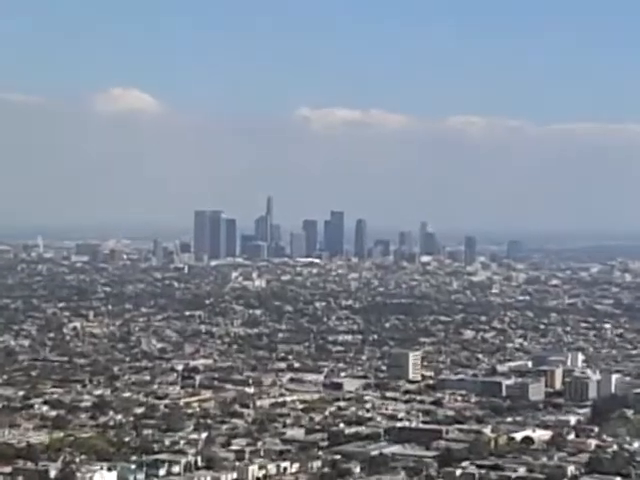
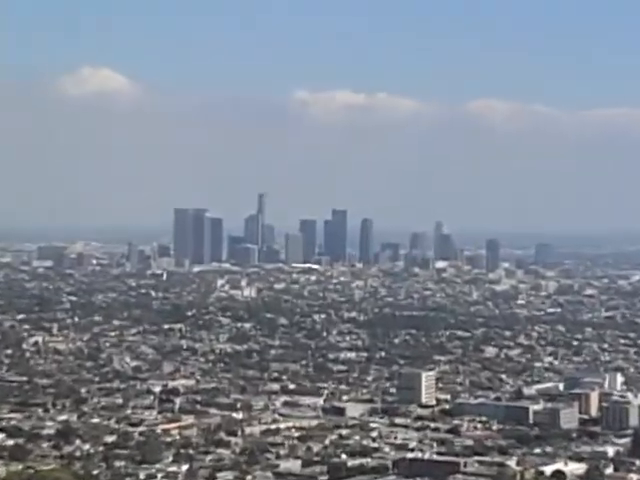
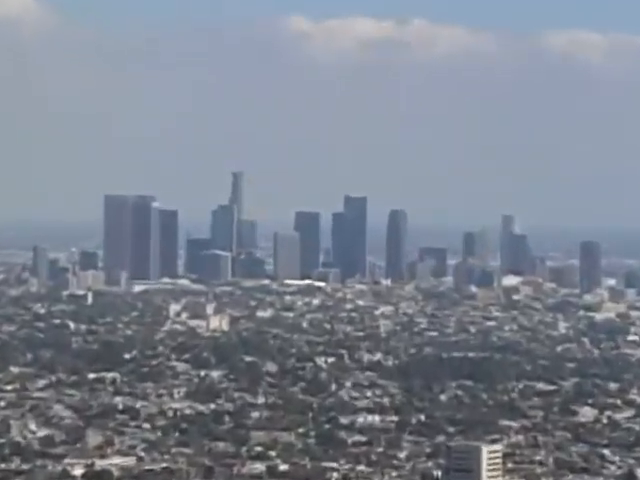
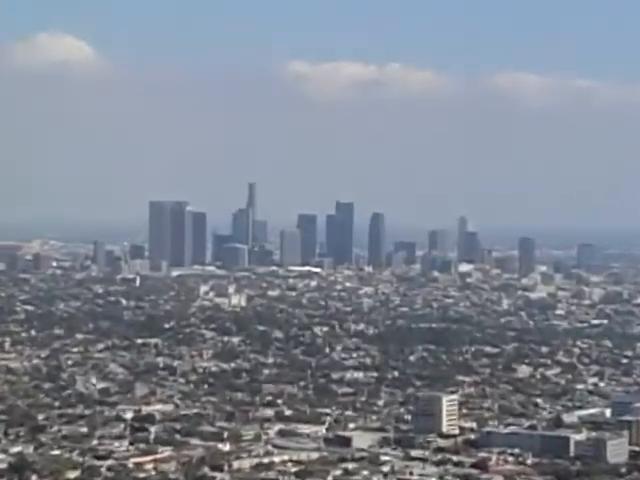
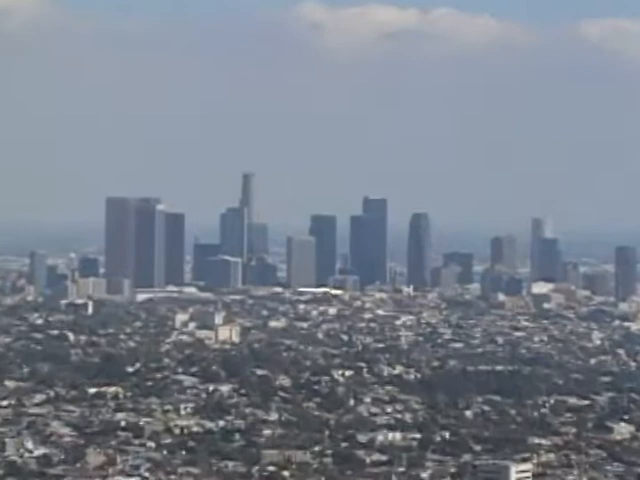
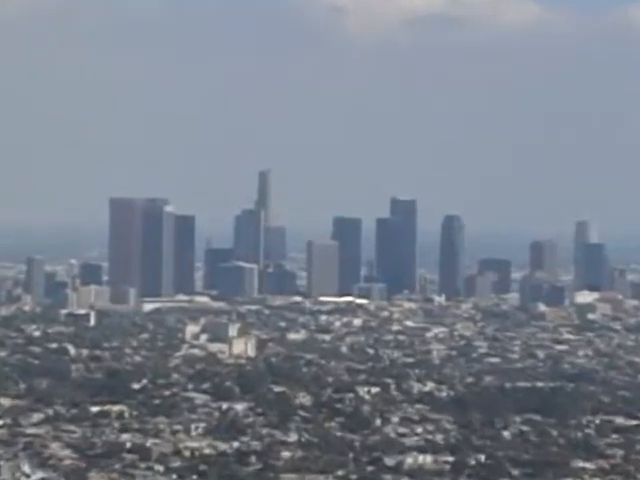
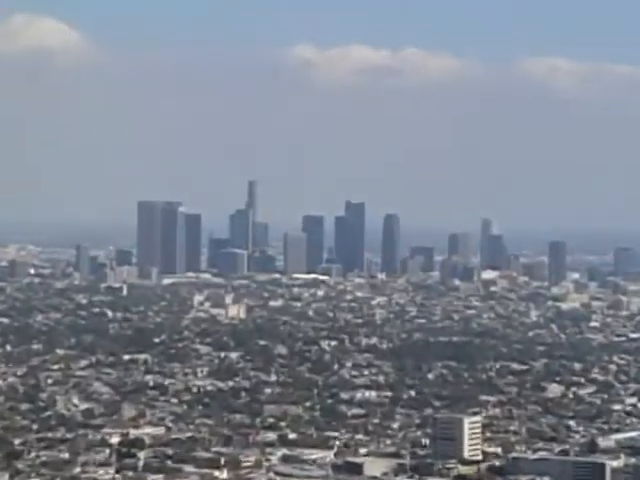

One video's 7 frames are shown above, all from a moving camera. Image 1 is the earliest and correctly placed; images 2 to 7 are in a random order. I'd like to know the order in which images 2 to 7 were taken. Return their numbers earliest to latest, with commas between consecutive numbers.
2, 4, 7, 3, 5, 6
